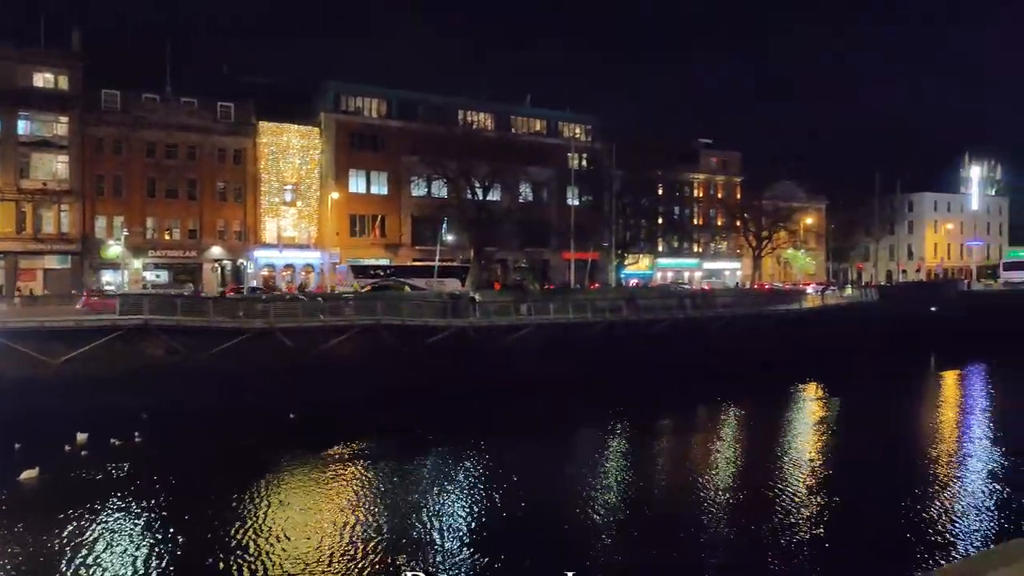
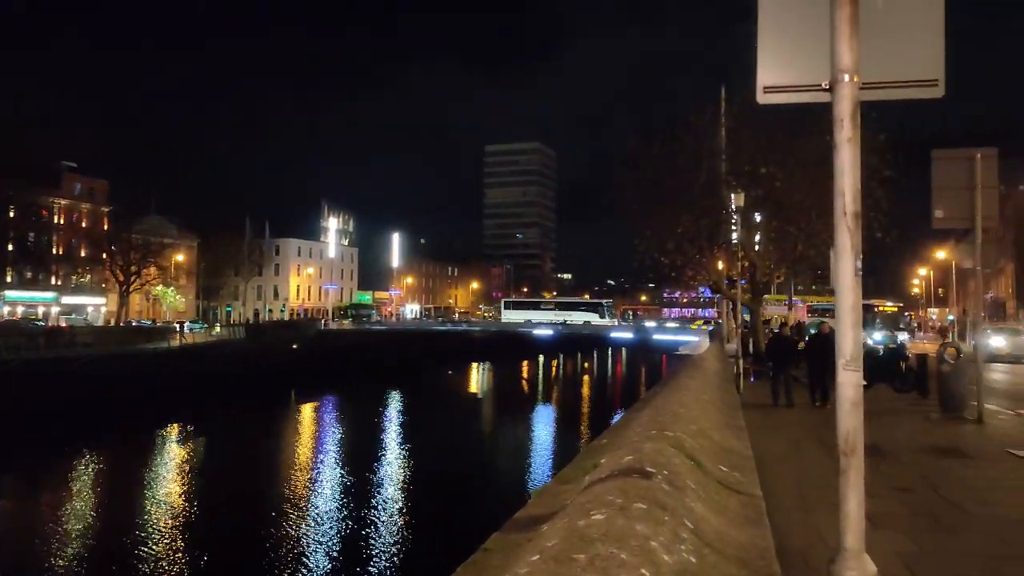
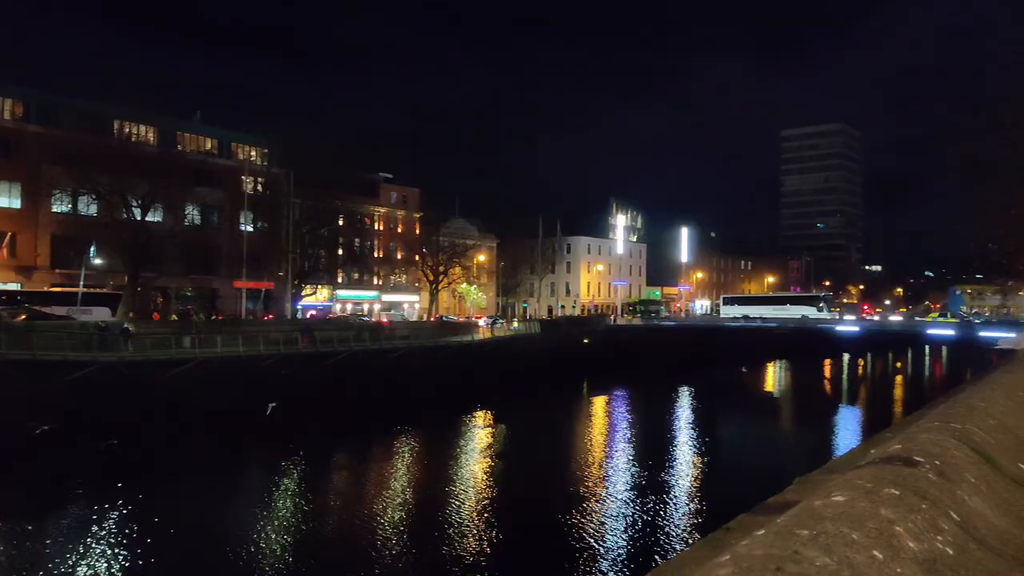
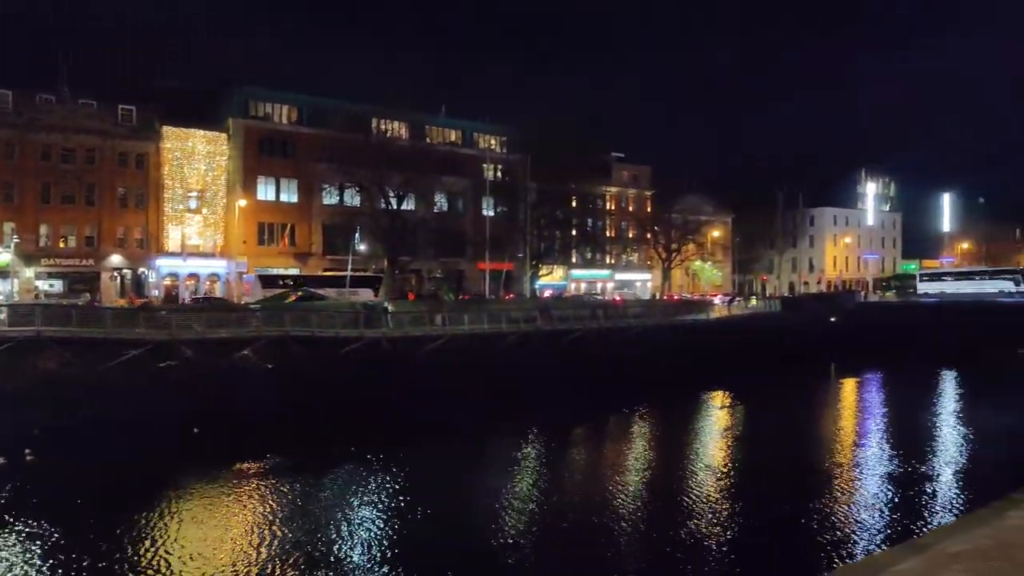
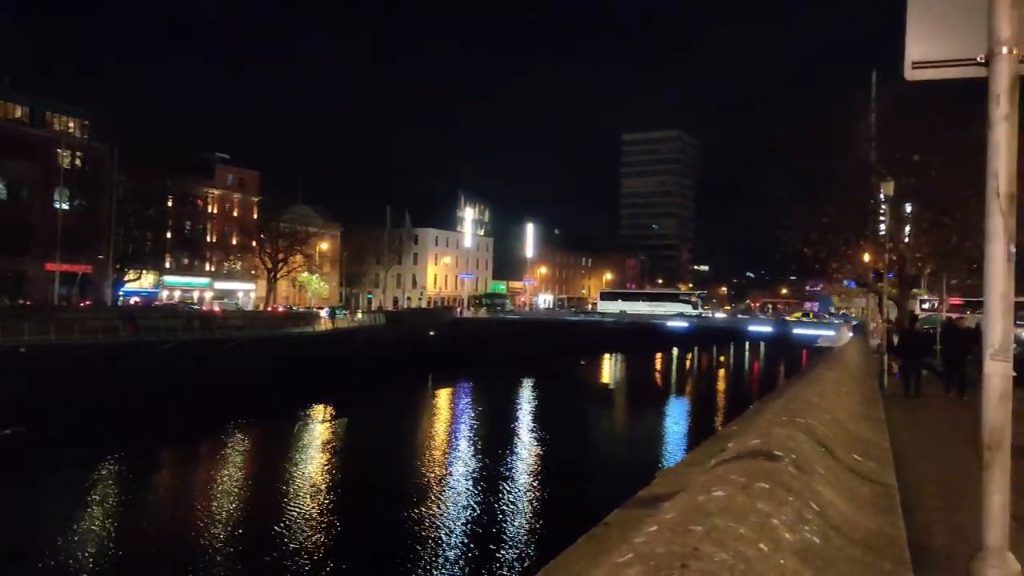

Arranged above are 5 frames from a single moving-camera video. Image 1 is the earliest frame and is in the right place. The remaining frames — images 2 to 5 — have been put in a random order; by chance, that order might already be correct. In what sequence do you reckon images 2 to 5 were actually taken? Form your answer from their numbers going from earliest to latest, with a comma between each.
4, 3, 5, 2
